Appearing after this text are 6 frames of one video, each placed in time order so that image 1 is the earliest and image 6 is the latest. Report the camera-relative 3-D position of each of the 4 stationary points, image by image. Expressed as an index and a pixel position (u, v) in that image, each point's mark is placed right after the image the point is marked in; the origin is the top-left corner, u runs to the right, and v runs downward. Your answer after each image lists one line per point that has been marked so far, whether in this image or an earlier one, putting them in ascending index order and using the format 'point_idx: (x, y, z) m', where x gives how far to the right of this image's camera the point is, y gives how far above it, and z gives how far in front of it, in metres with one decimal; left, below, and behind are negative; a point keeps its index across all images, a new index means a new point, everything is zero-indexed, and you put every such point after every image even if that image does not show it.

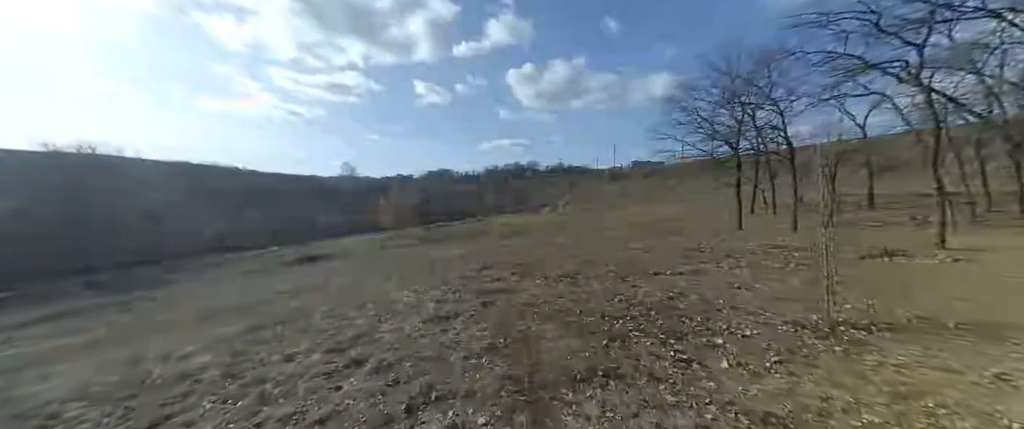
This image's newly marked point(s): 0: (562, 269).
0: (+1.7, -1.8, +11.5) m
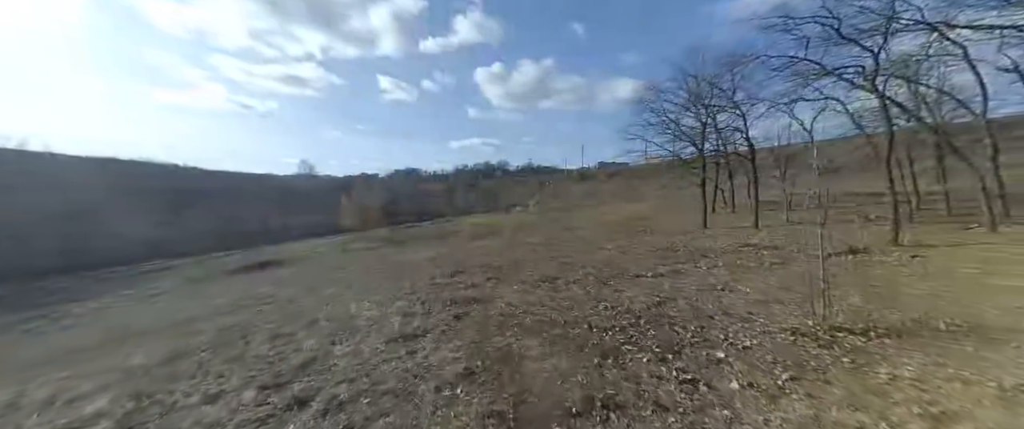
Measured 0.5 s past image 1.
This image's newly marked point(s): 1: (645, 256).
0: (+0.8, -1.9, +10.9) m
1: (+4.9, -1.5, +12.7) m
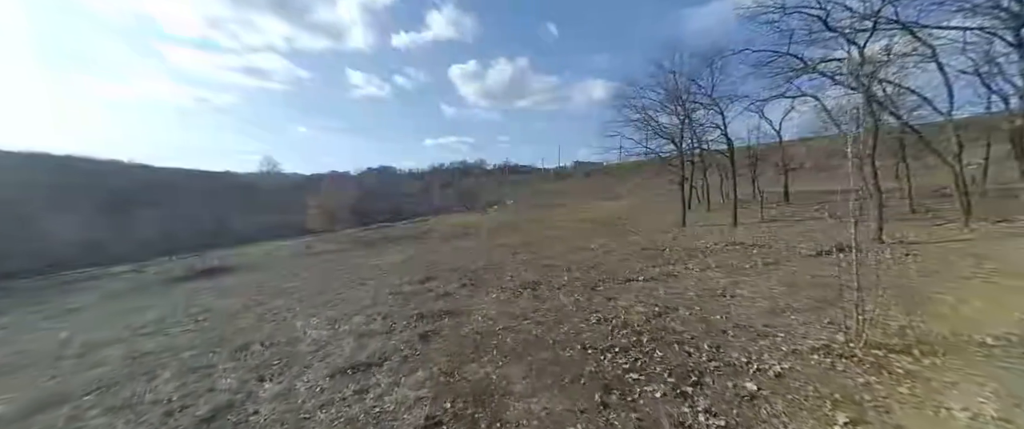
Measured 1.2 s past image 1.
0: (+0.2, -1.8, +9.9) m
1: (+4.1, -1.4, +11.9) m
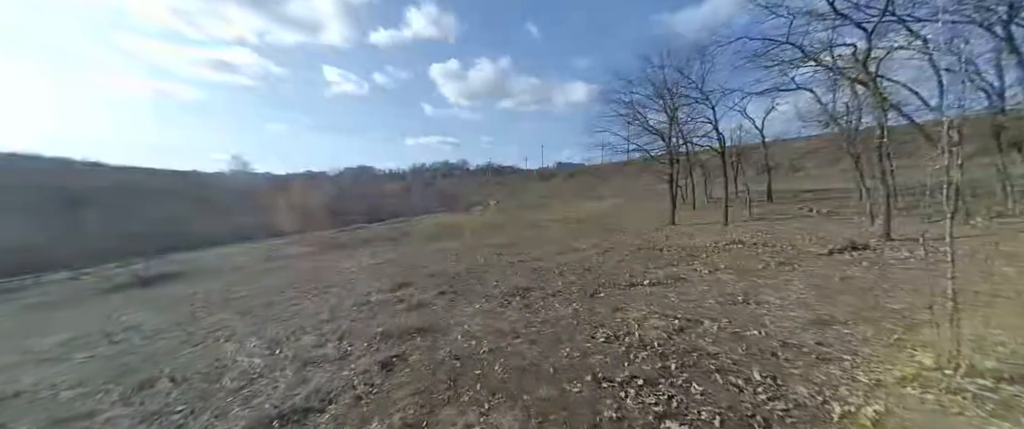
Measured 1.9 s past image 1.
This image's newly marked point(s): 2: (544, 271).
0: (-0.2, -1.7, +8.7) m
1: (+3.6, -1.3, +10.9) m
2: (+0.9, -1.6, +9.7) m
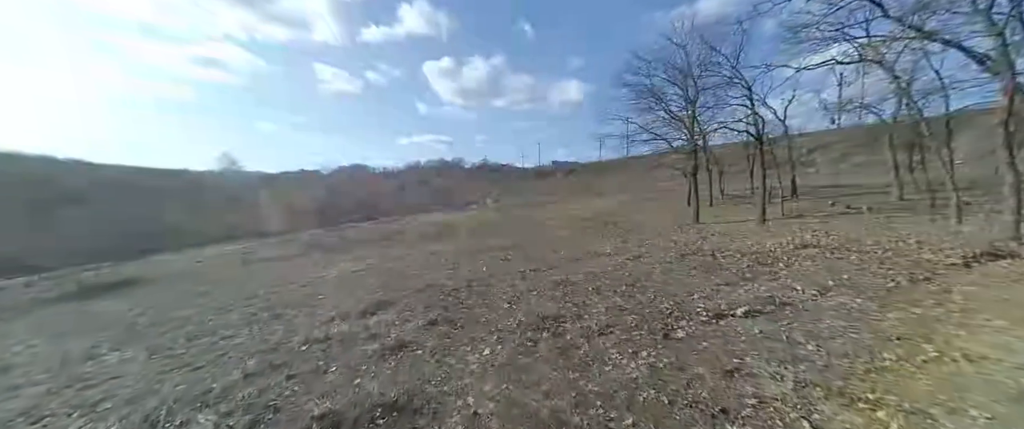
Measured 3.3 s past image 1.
0: (+0.1, -1.7, +6.2) m
1: (+4.0, -1.3, +8.4) m
2: (+1.2, -1.5, +7.3) m
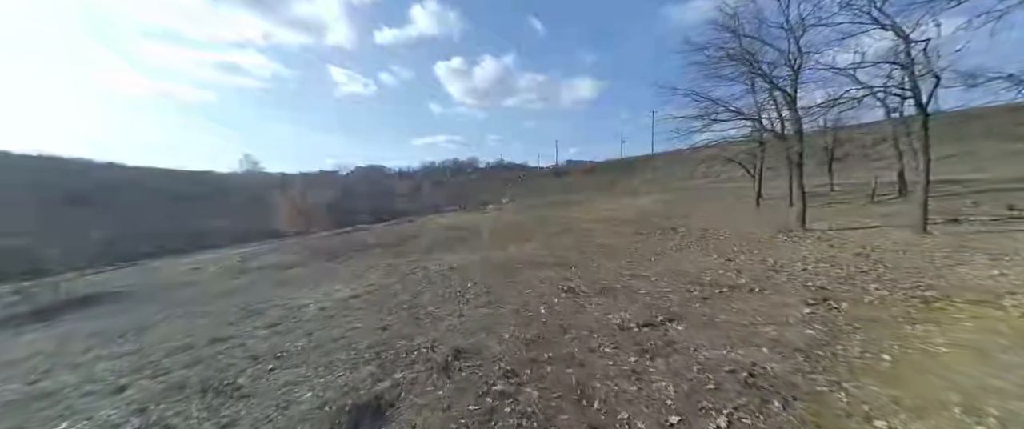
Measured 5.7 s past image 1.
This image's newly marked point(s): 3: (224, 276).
0: (+1.4, -1.8, +2.0) m
1: (+5.3, -1.4, +4.1) m
2: (+2.6, -1.7, +3.1) m
3: (-15.3, -3.3, +18.5) m
